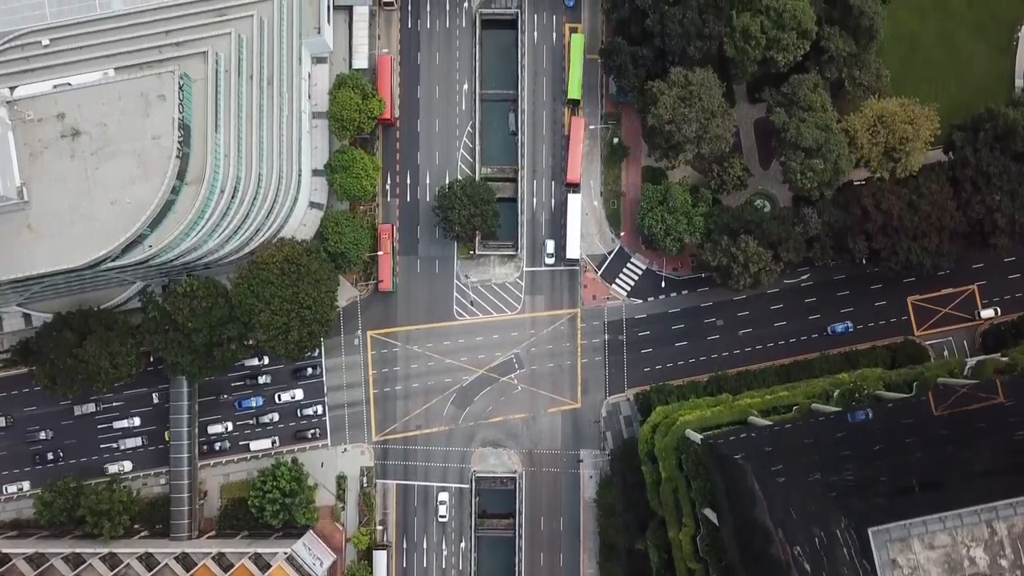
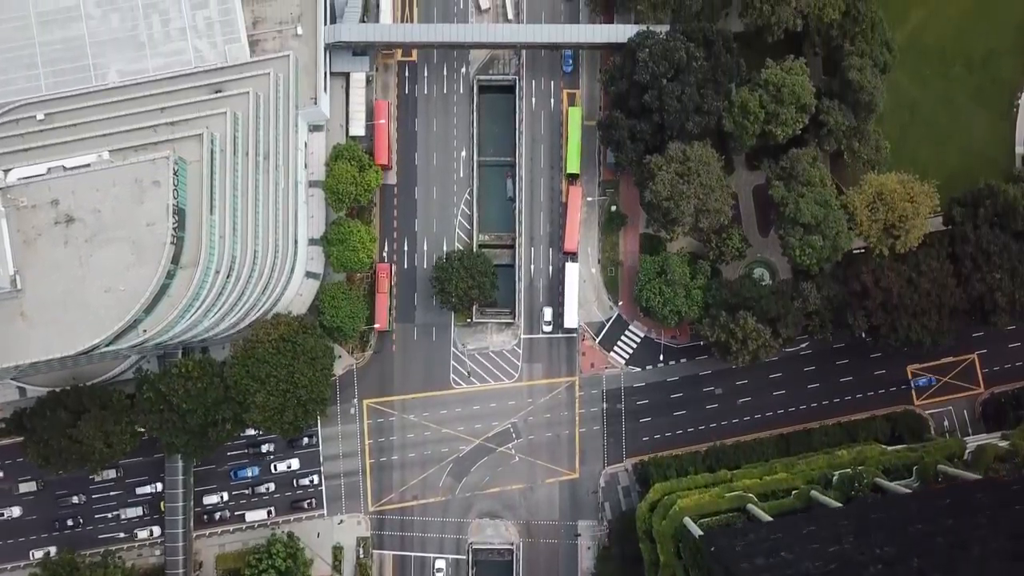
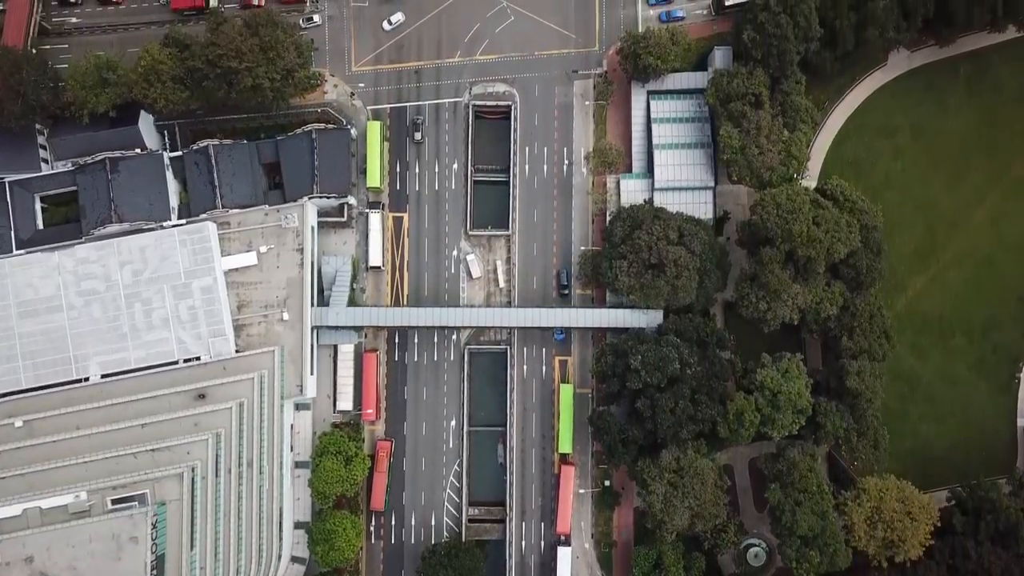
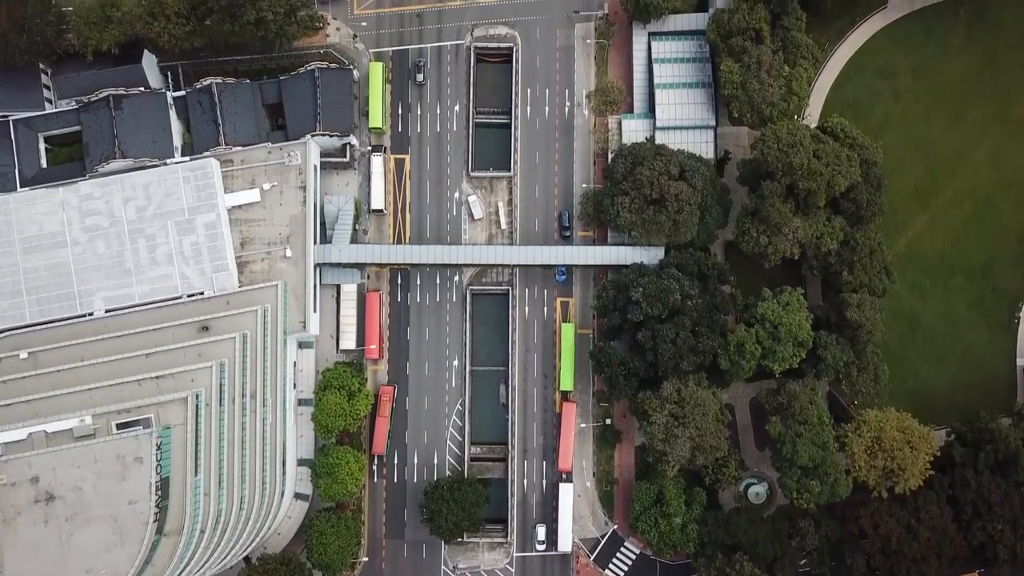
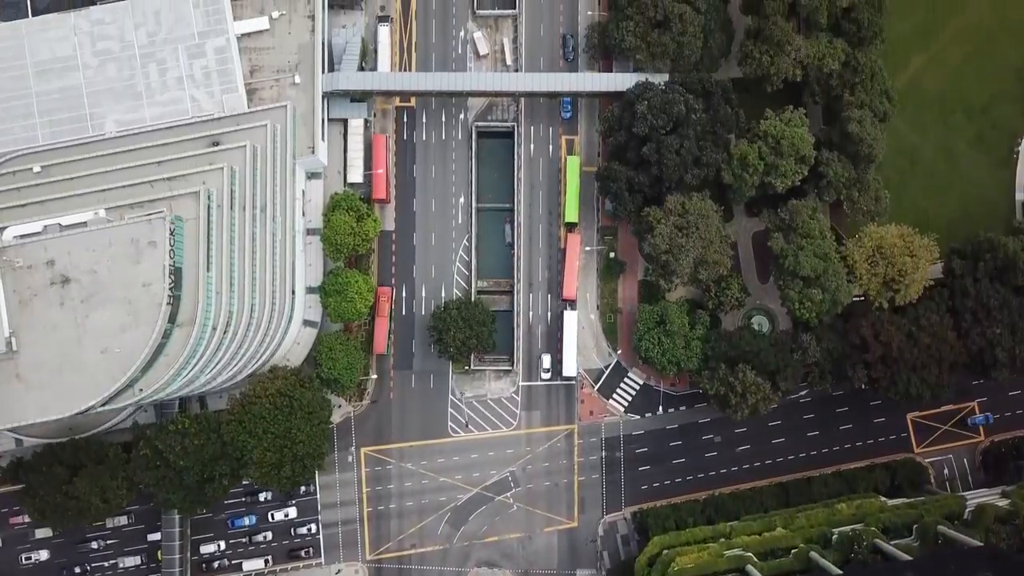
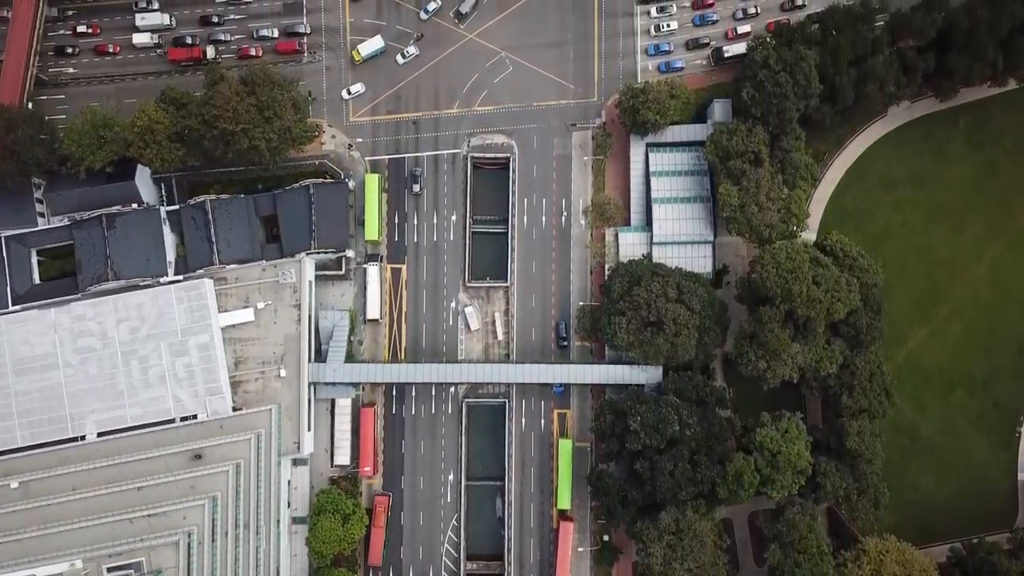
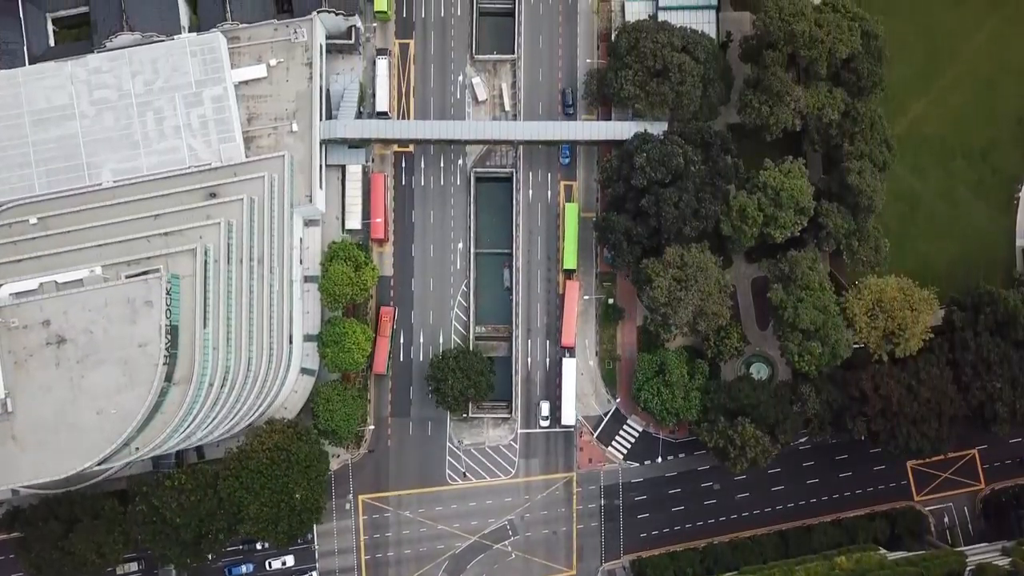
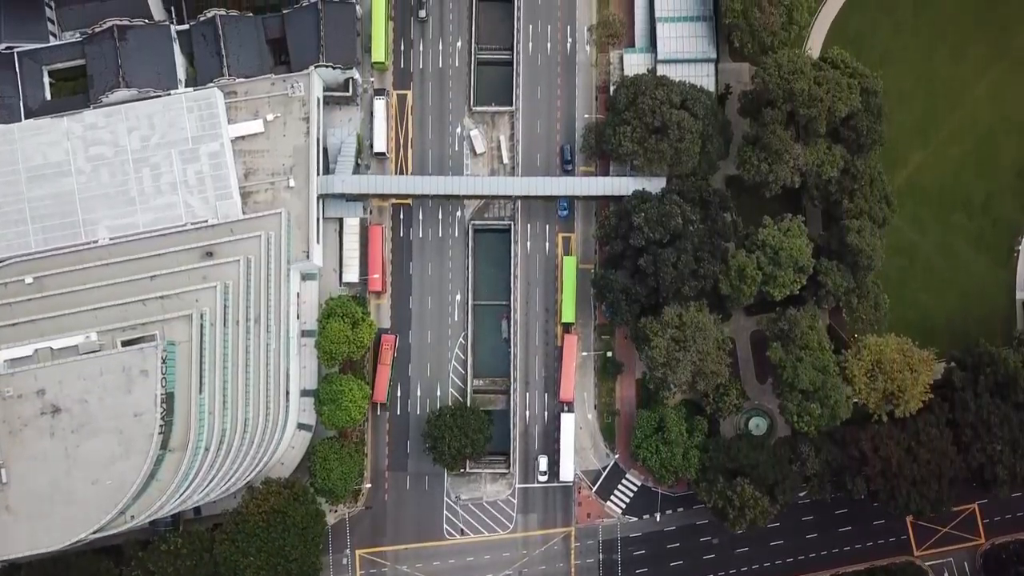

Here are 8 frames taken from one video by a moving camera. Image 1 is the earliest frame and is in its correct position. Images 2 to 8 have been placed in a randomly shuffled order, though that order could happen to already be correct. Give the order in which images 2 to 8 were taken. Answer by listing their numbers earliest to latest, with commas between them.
2, 5, 7, 8, 4, 3, 6
